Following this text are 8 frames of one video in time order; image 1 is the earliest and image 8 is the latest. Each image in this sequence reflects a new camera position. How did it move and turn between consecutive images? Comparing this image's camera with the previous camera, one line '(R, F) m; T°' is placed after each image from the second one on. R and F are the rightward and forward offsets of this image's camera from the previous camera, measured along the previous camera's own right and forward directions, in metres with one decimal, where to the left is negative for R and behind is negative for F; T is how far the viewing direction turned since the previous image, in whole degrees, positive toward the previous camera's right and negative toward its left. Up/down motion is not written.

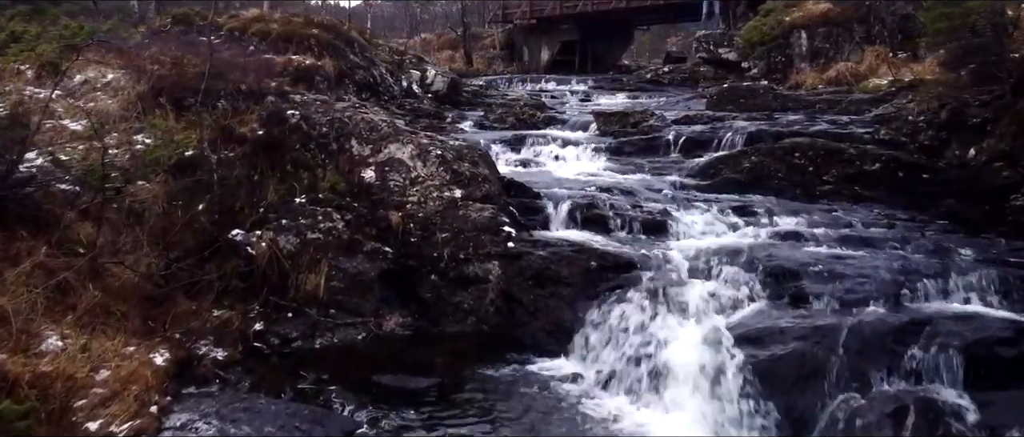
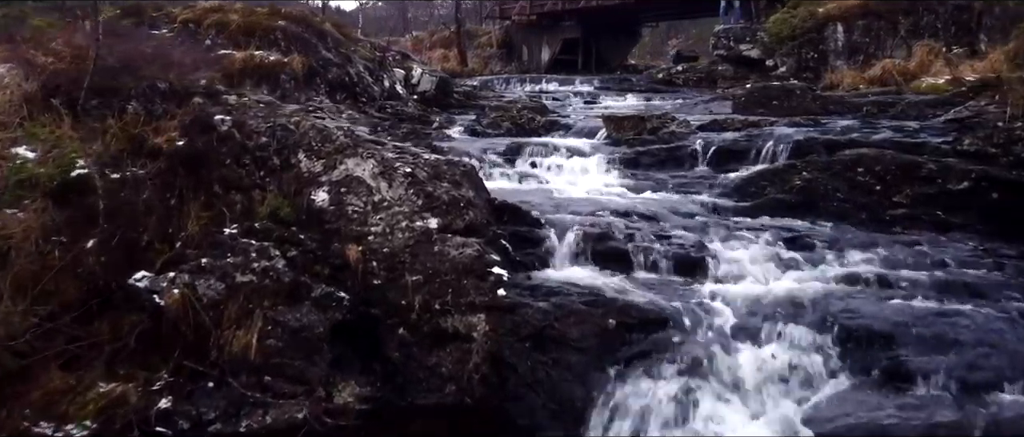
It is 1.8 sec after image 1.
(0.0, +2.0) m; 0°
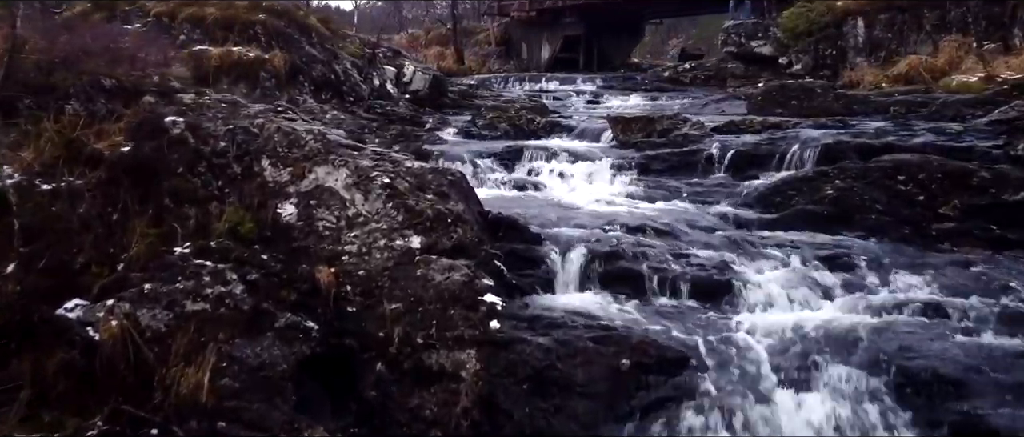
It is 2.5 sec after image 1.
(0.0, +0.9) m; 0°
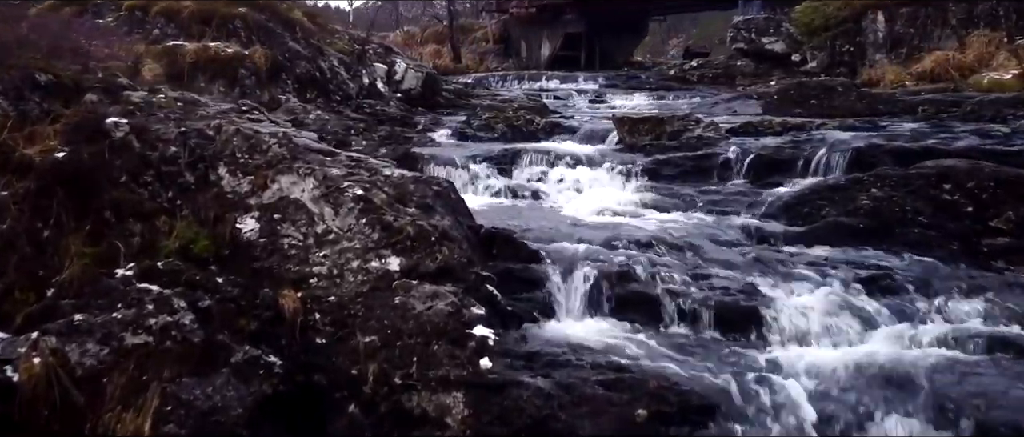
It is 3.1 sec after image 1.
(0.0, +0.8) m; 0°
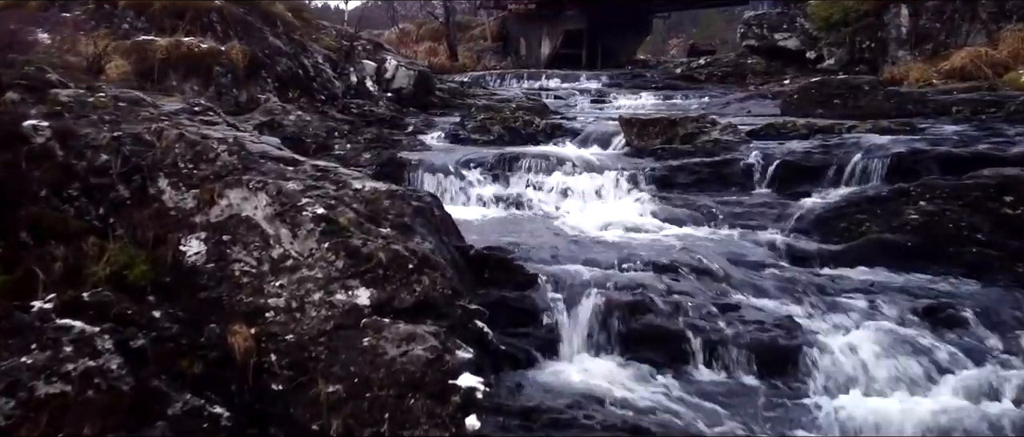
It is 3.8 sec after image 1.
(0.0, +0.9) m; 0°
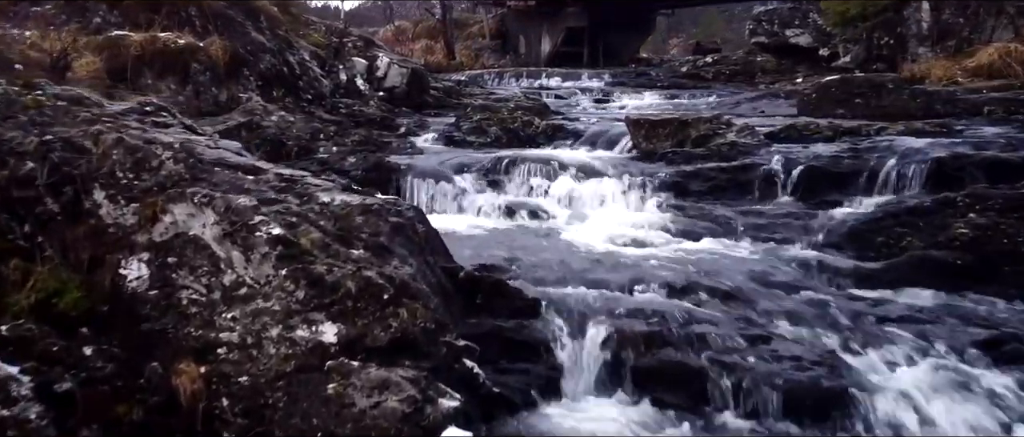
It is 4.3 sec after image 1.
(0.0, +0.7) m; 0°
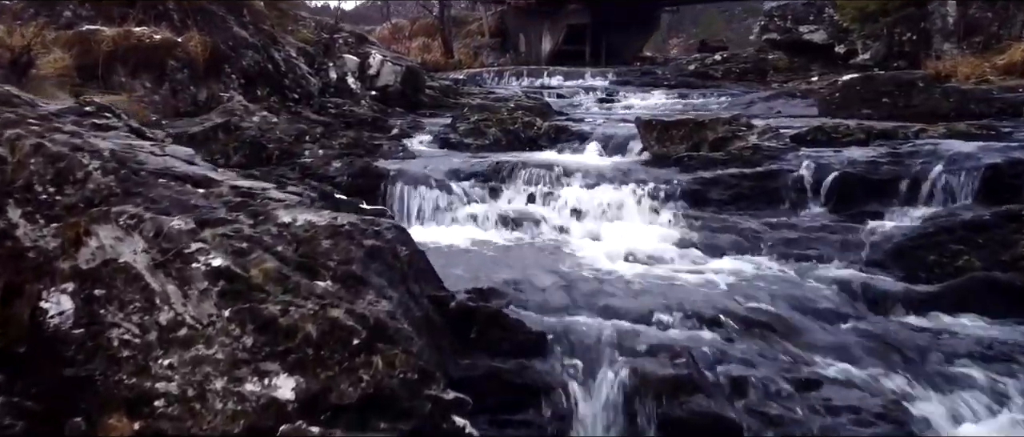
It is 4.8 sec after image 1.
(0.0, +0.7) m; 0°
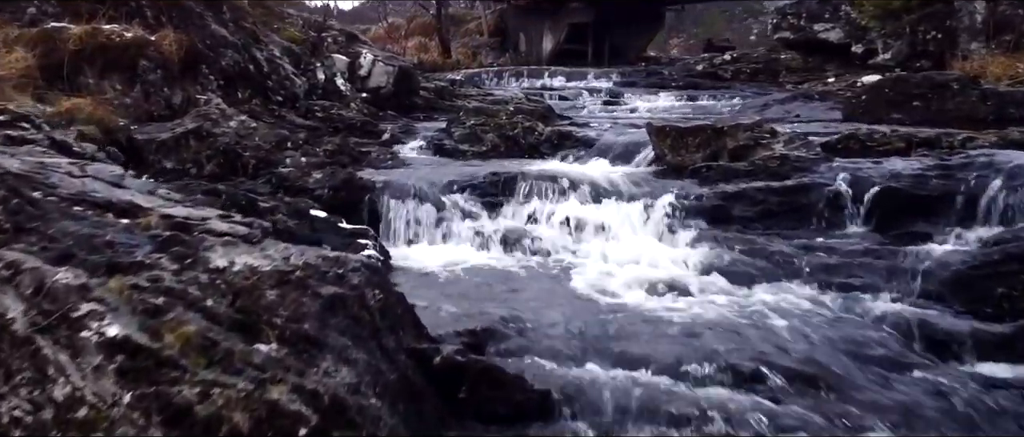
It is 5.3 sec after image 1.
(0.0, +0.7) m; 0°
